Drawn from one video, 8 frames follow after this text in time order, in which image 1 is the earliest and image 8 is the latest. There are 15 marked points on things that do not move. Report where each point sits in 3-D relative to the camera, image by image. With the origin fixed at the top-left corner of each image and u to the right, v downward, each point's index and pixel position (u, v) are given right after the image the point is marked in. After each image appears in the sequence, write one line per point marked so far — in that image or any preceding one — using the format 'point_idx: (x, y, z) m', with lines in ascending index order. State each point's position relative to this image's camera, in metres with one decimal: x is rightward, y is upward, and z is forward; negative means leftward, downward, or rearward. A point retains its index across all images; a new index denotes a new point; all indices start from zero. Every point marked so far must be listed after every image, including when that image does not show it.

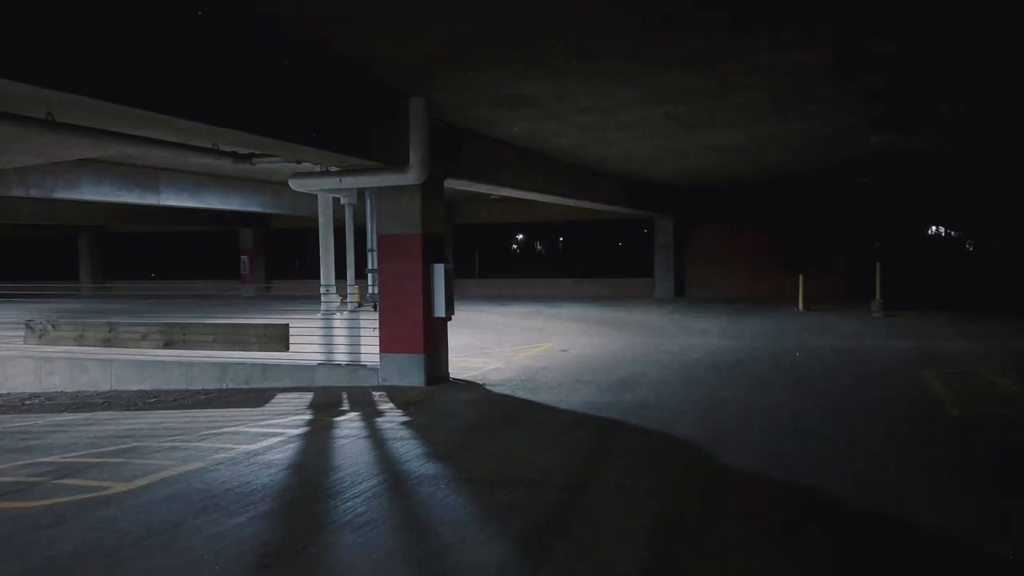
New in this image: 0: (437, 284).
0: (-1.2, +0.1, +11.6) m
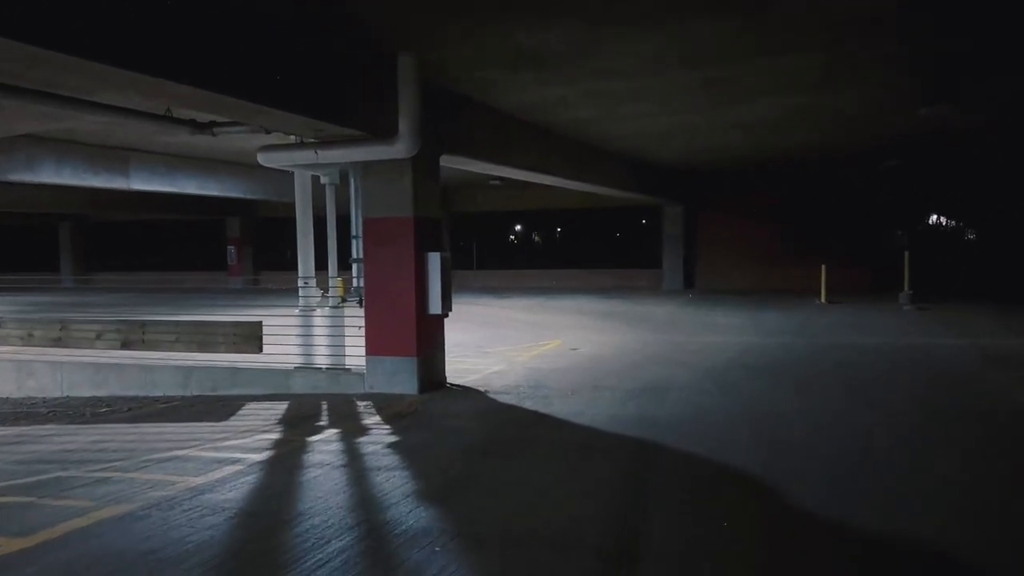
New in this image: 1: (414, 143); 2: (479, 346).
0: (-1.1, +0.2, +10.0) m
1: (-1.2, +1.8, +9.1) m
2: (-1.2, -1.2, +13.9) m
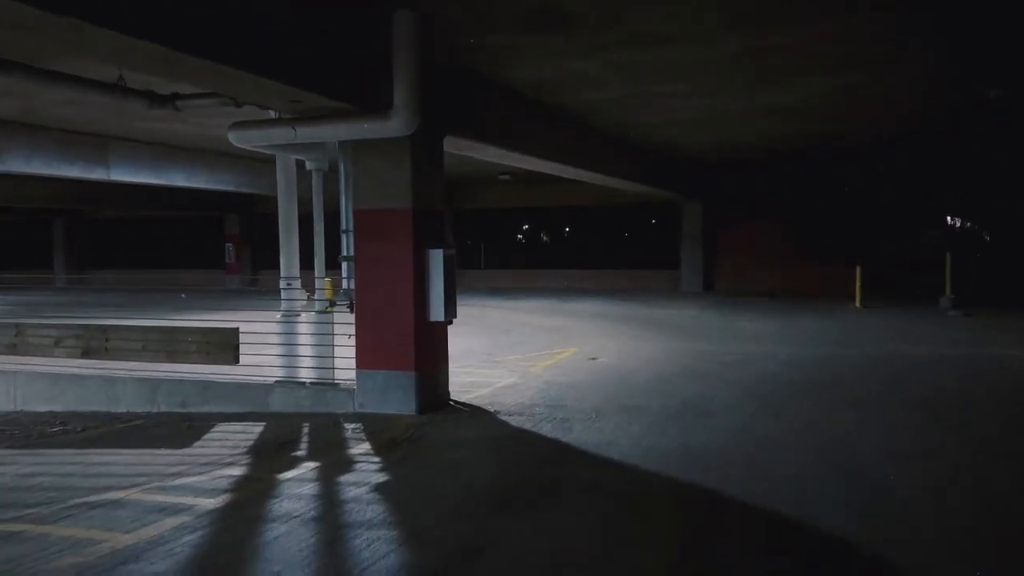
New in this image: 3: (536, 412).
0: (-0.9, +0.1, +8.5) m
1: (-1.0, +1.8, +7.7) m
2: (-1.0, -1.2, +12.5) m
3: (+0.3, -1.5, +8.6) m
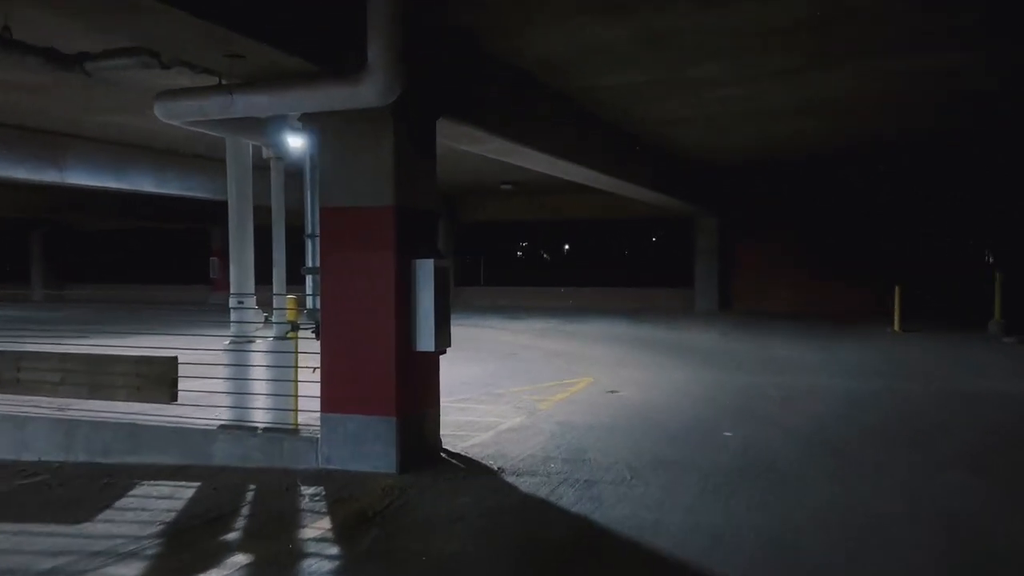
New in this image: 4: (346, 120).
0: (-0.8, 0.0, +6.6) m
1: (-0.9, +1.6, +5.8) m
2: (-0.9, -1.5, +10.6) m
3: (+0.4, -1.7, +6.6) m
4: (-1.5, +1.5, +6.7) m
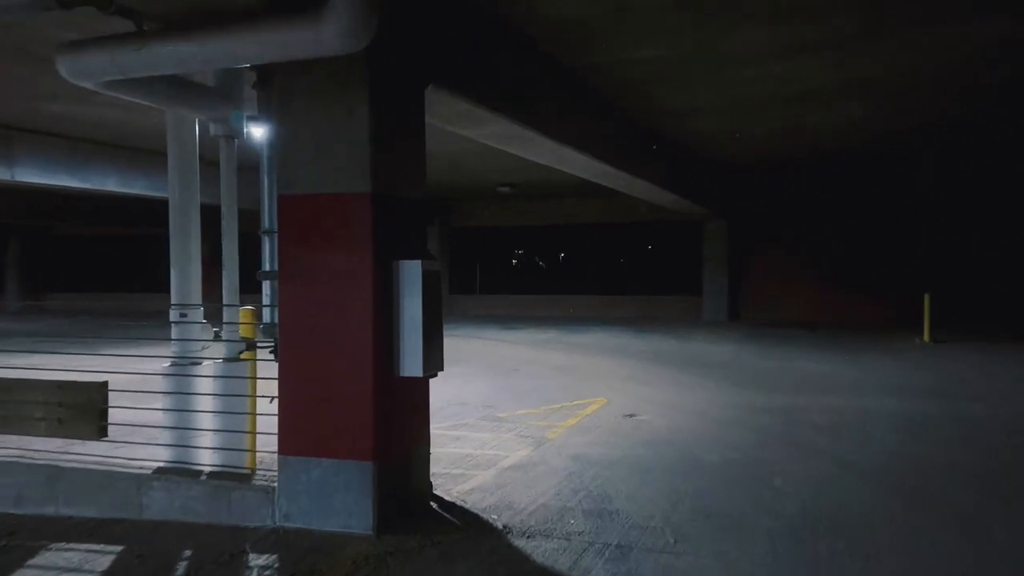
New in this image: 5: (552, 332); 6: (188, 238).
0: (-0.7, -0.1, +5.3) m
1: (-0.9, +1.5, +4.5) m
2: (-0.9, -1.6, +9.1) m
3: (+0.4, -1.7, +5.2) m
4: (-1.5, +1.5, +5.3) m
5: (+1.1, -1.2, +19.9) m
6: (-2.7, +0.4, +6.1) m
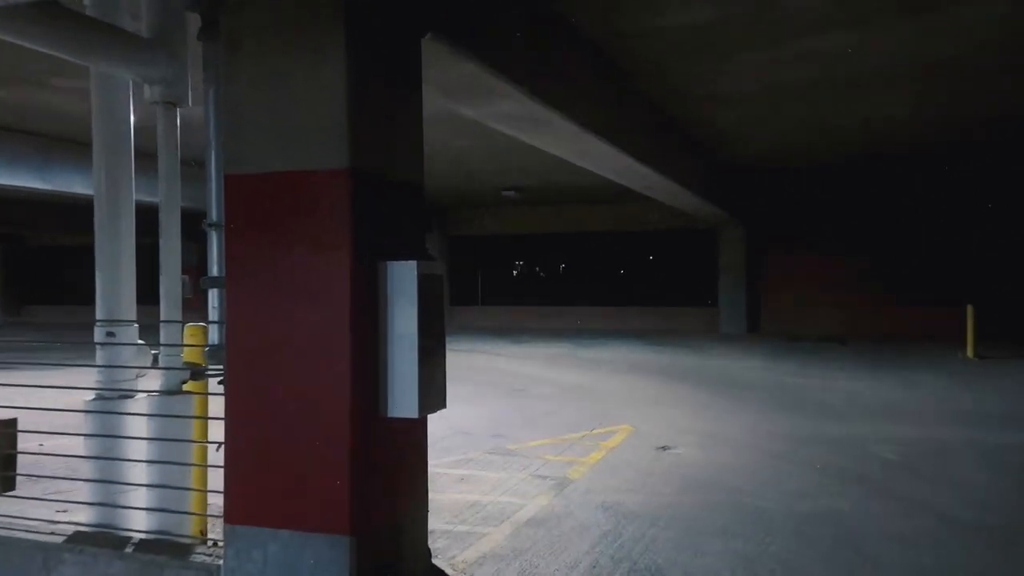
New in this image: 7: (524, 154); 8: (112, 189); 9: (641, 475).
0: (-0.6, -0.2, +3.9) m
1: (-0.7, +1.5, +3.1) m
2: (-0.7, -1.7, +7.8) m
3: (+0.6, -1.8, +3.9) m
4: (-1.3, +1.4, +4.0) m
5: (+1.2, -1.5, +18.6) m
6: (-2.6, +0.4, +4.8) m
7: (+0.2, +2.5, +13.3) m
8: (-2.6, +0.6, +4.8) m
9: (+1.2, -1.7, +6.8) m
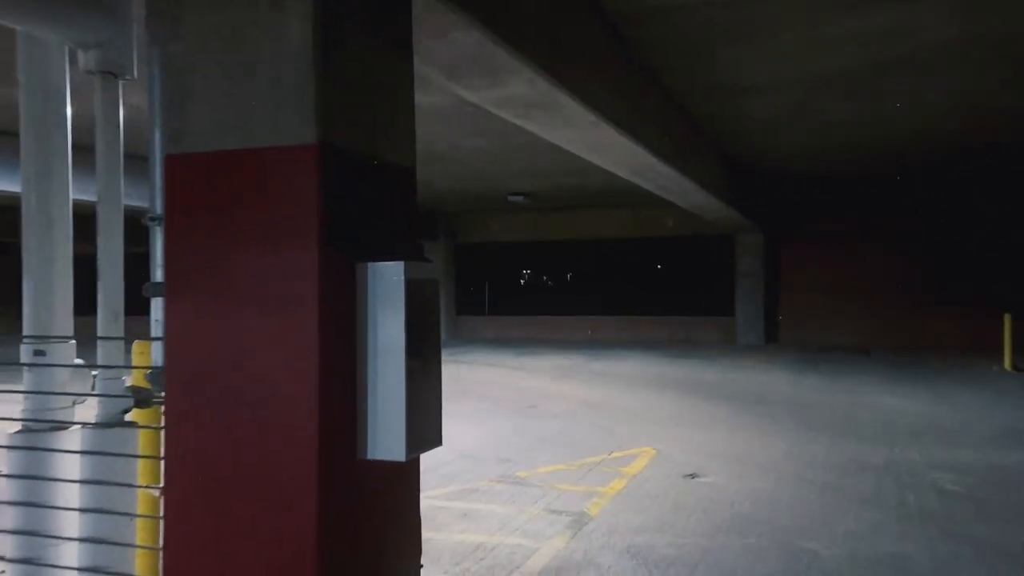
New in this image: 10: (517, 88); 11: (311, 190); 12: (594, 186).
0: (-0.5, -0.2, +3.1) m
1: (-0.7, +1.5, +2.3) m
2: (-0.6, -1.8, +6.9) m
3: (+0.6, -1.8, +3.0) m
4: (-1.3, +1.4, +3.2) m
5: (+1.4, -1.7, +17.7) m
6: (-2.5, +0.3, +4.0) m
7: (+0.3, +2.3, +12.5) m
8: (-2.6, +0.6, +4.0) m
9: (+1.3, -1.8, +6.0) m
10: (0.0, +1.6, +5.7) m
11: (-0.9, +0.4, +3.0) m
12: (+1.9, +2.3, +16.6) m
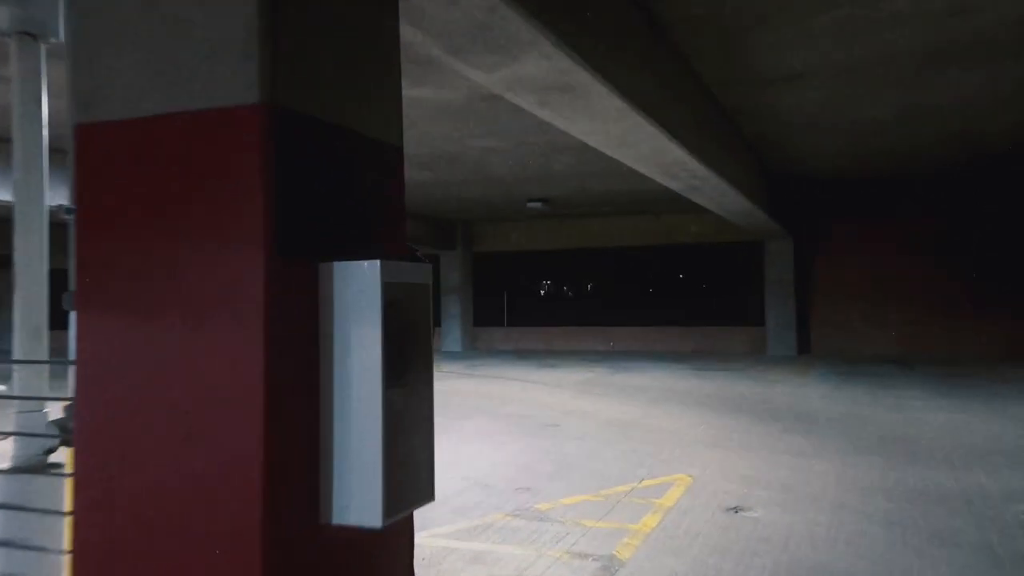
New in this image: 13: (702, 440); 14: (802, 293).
0: (-0.5, -0.2, +2.3) m
1: (-0.7, +1.5, +1.6) m
2: (-0.5, -1.9, +6.2) m
3: (+0.7, -1.8, +2.2) m
4: (-1.2, +1.3, +2.5) m
5: (+1.9, -1.9, +16.9) m
6: (-2.5, +0.2, +3.3) m
7: (+0.6, +2.1, +11.8) m
8: (-2.5, +0.5, +3.3) m
9: (+1.4, -1.9, +5.2) m
10: (+0.1, +1.5, +5.0) m
11: (-0.8, +0.3, +2.3) m
12: (+2.3, +2.1, +15.8) m
13: (+2.4, -1.8, +9.0) m
14: (+8.0, -0.1, +20.0) m
